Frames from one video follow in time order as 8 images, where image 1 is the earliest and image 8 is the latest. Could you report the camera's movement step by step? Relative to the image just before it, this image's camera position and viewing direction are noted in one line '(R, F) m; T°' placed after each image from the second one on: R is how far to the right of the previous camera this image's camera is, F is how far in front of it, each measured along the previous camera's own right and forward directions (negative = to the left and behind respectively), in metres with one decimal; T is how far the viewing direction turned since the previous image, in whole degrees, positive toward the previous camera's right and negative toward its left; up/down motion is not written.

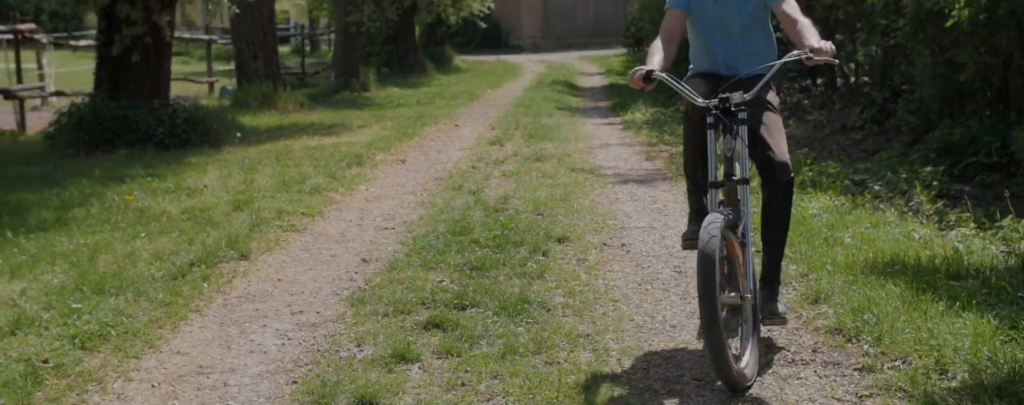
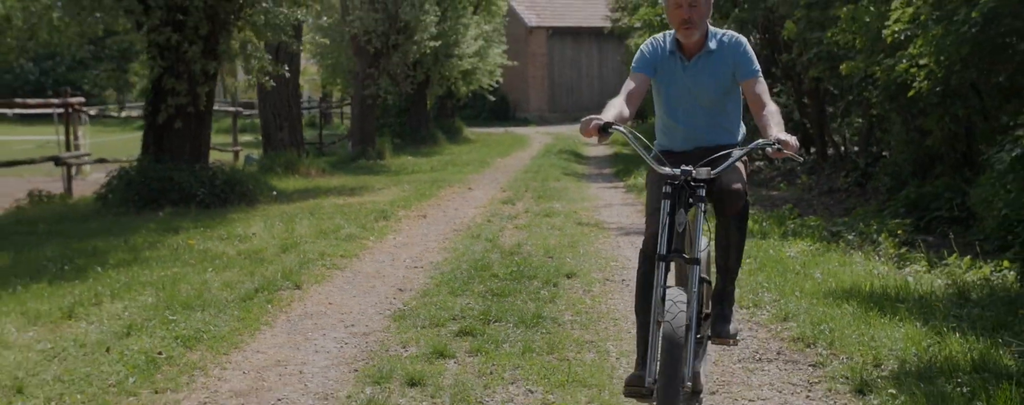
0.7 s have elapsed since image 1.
(-0.1, -1.3) m; 0°
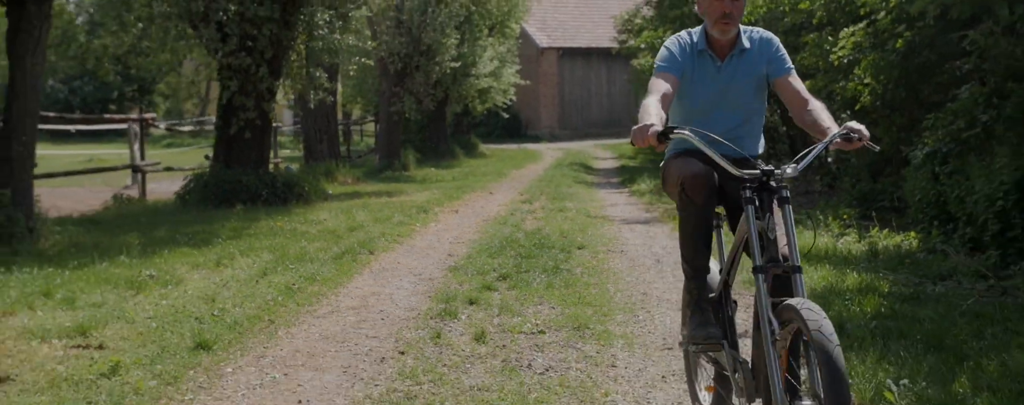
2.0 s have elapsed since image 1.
(-0.1, -2.8) m; 0°
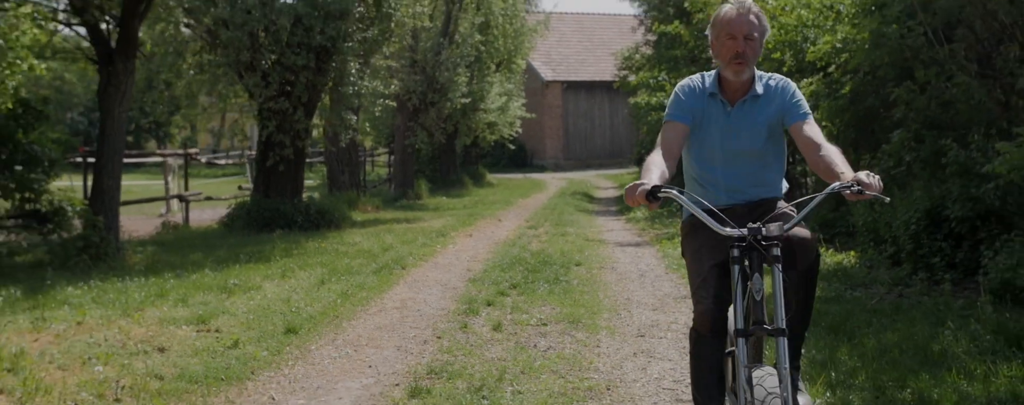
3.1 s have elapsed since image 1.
(0.0, -2.4) m; 0°
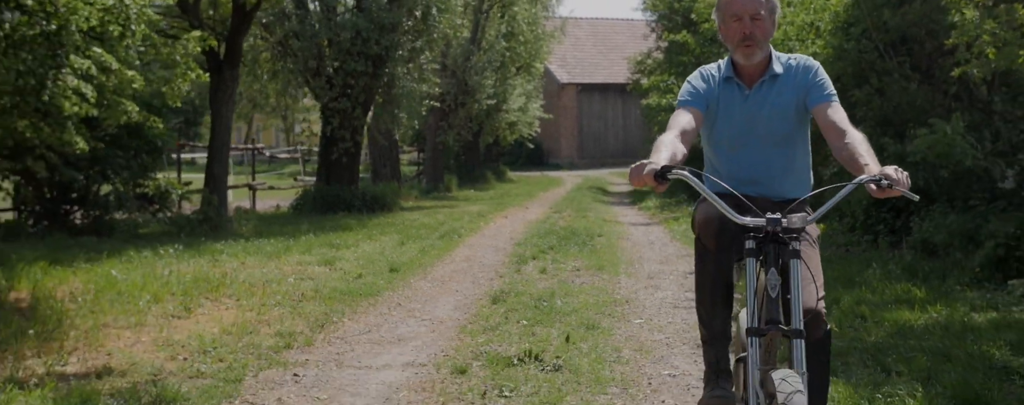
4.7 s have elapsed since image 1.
(-0.3, -3.4) m; -1°
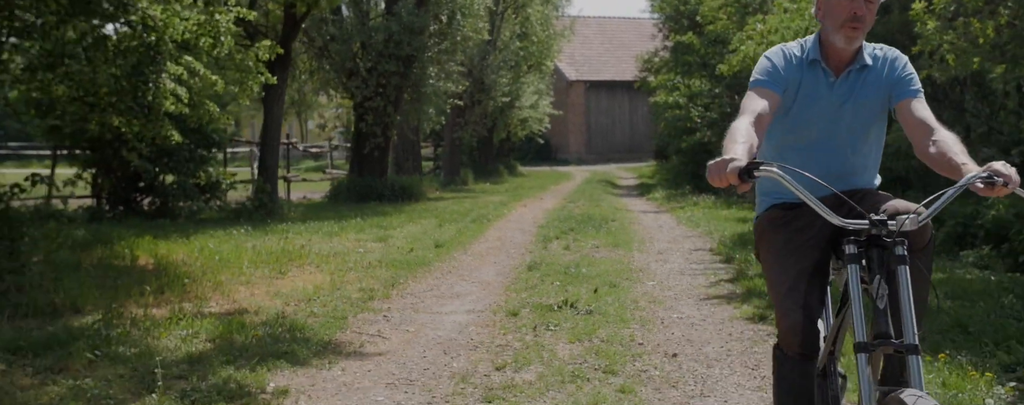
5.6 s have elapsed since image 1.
(-0.3, -2.0) m; 0°
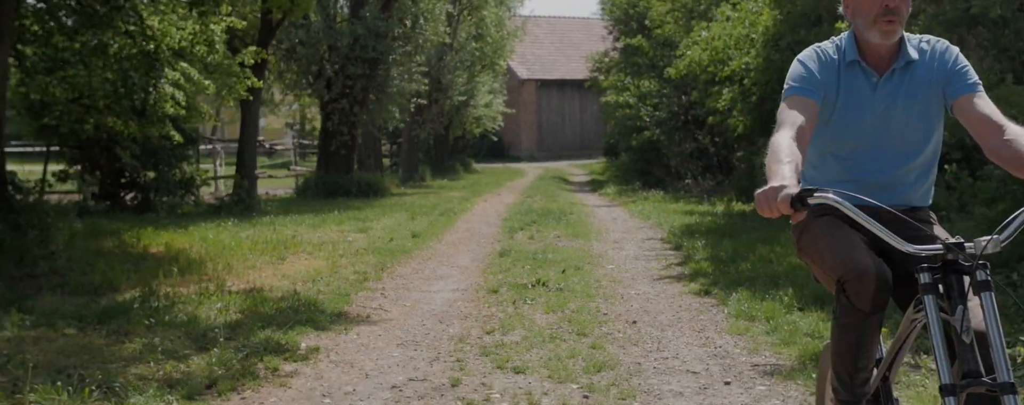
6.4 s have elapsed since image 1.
(-0.3, -1.4) m; +2°
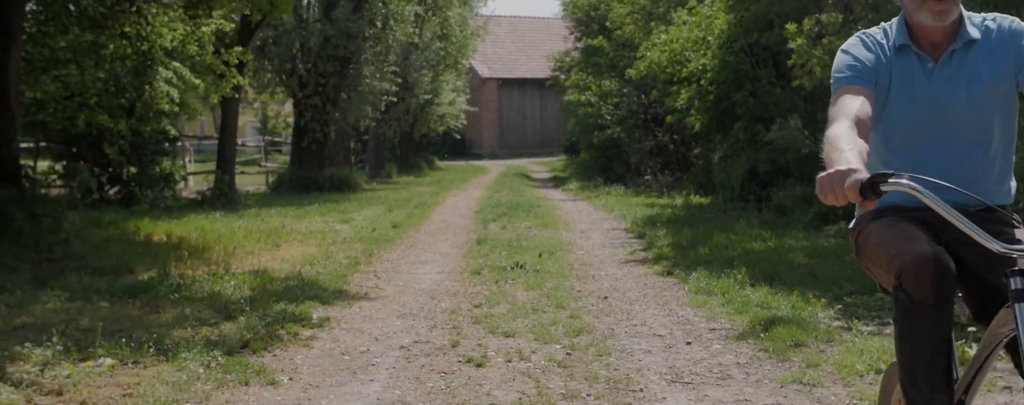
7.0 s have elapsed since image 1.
(-0.2, -1.1) m; +2°
